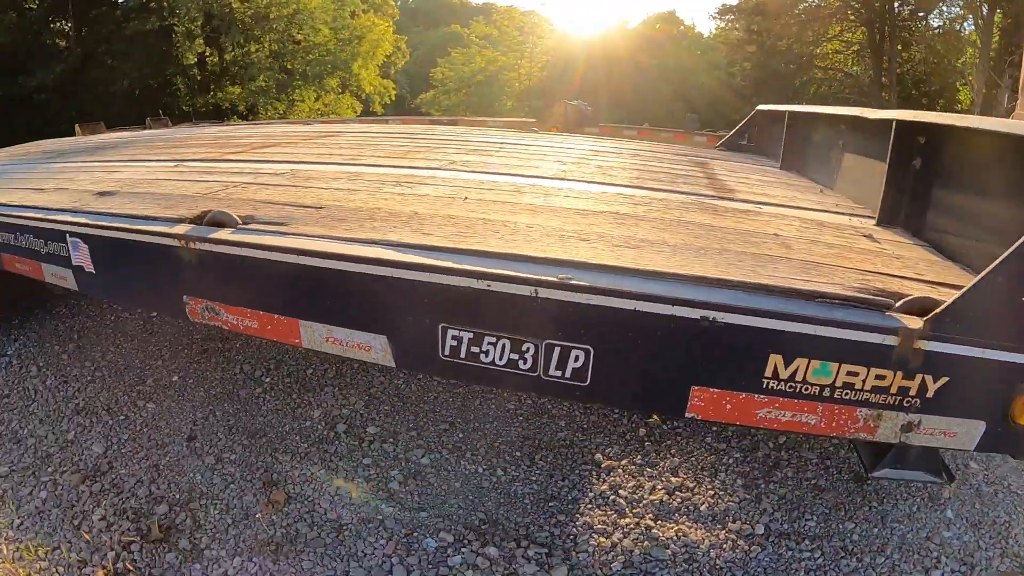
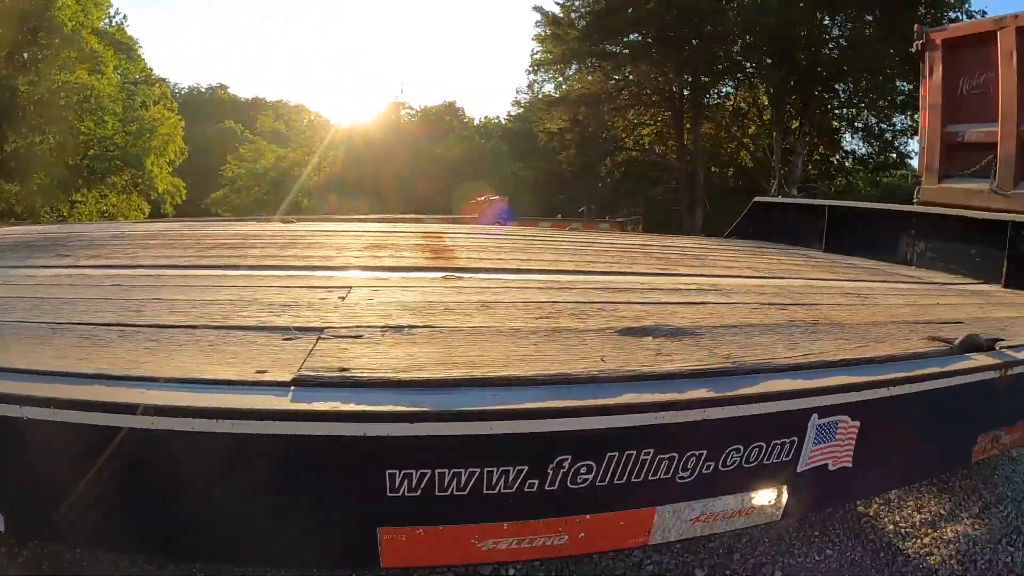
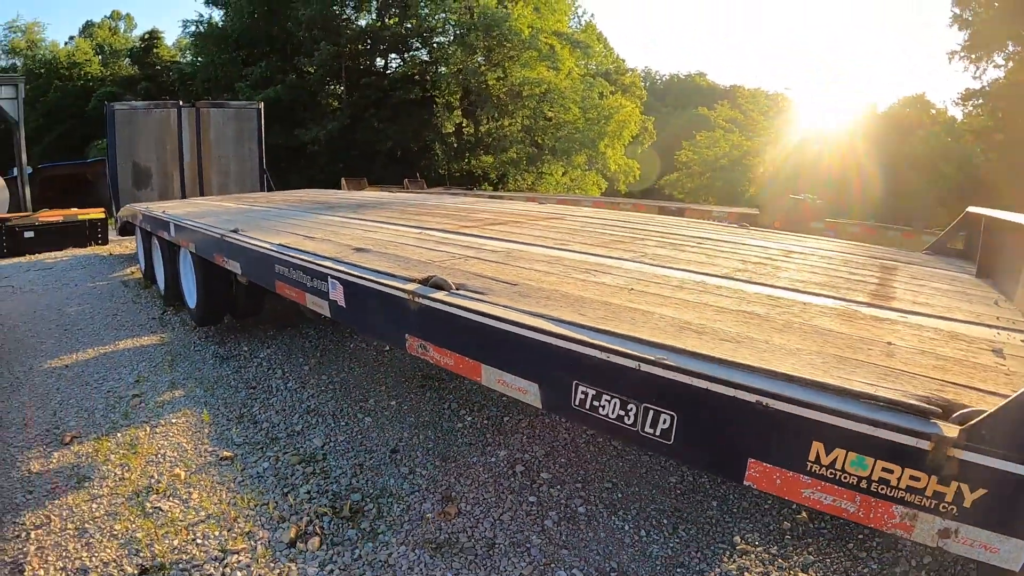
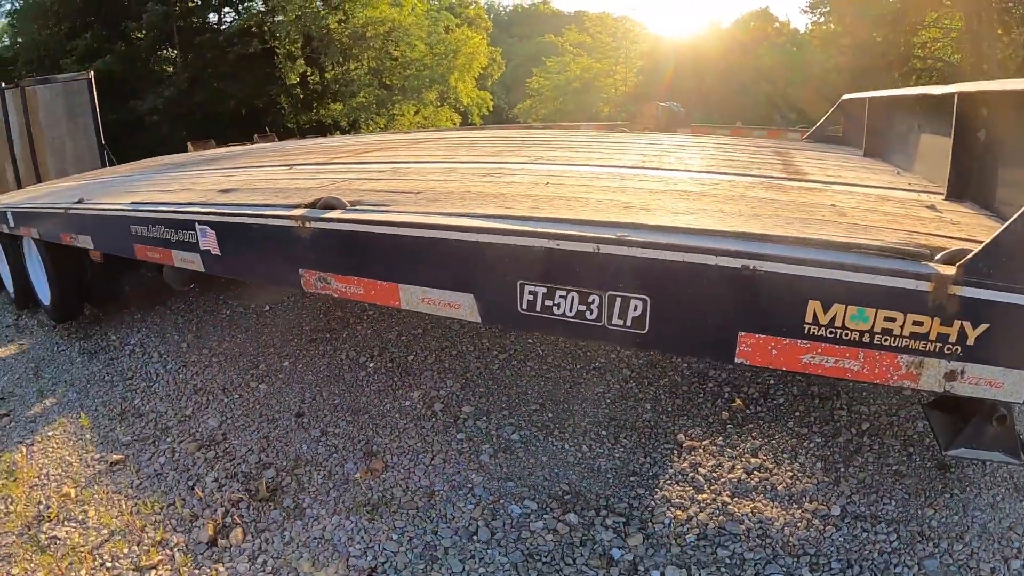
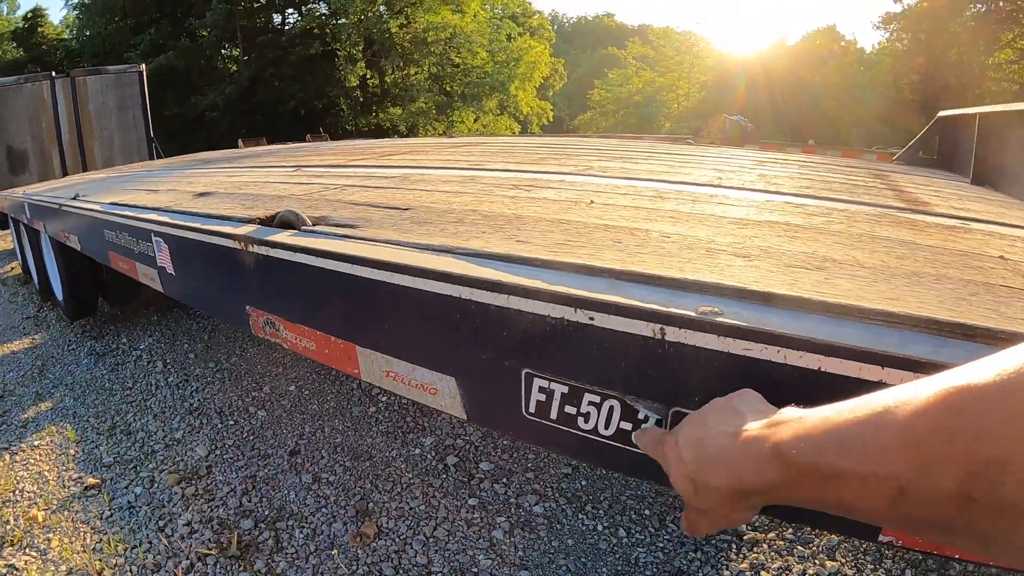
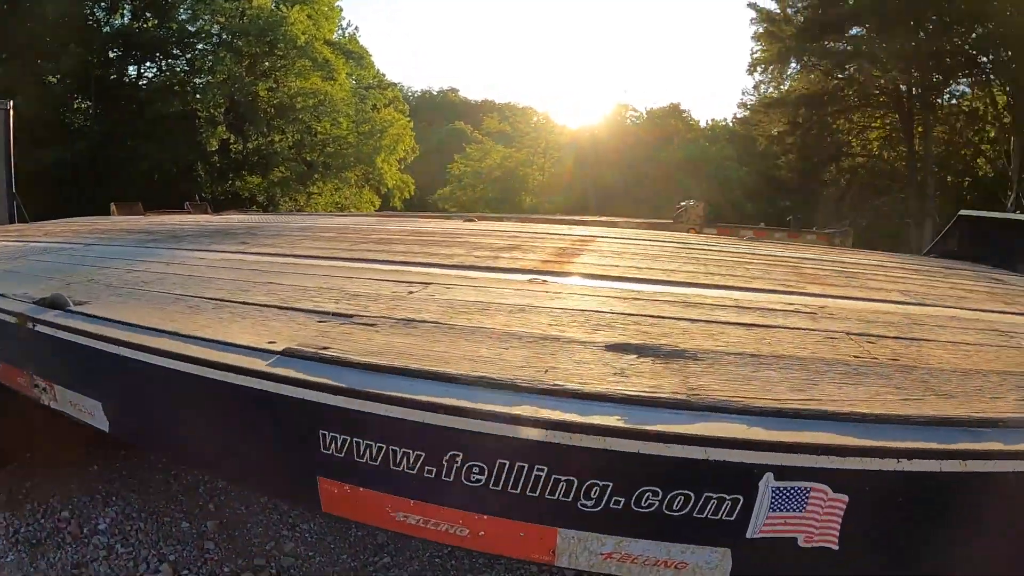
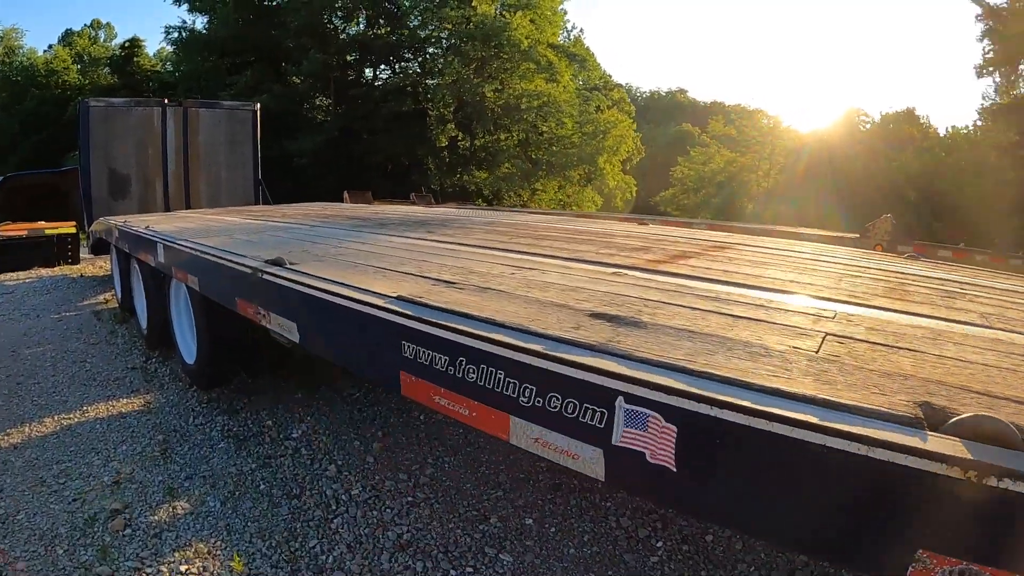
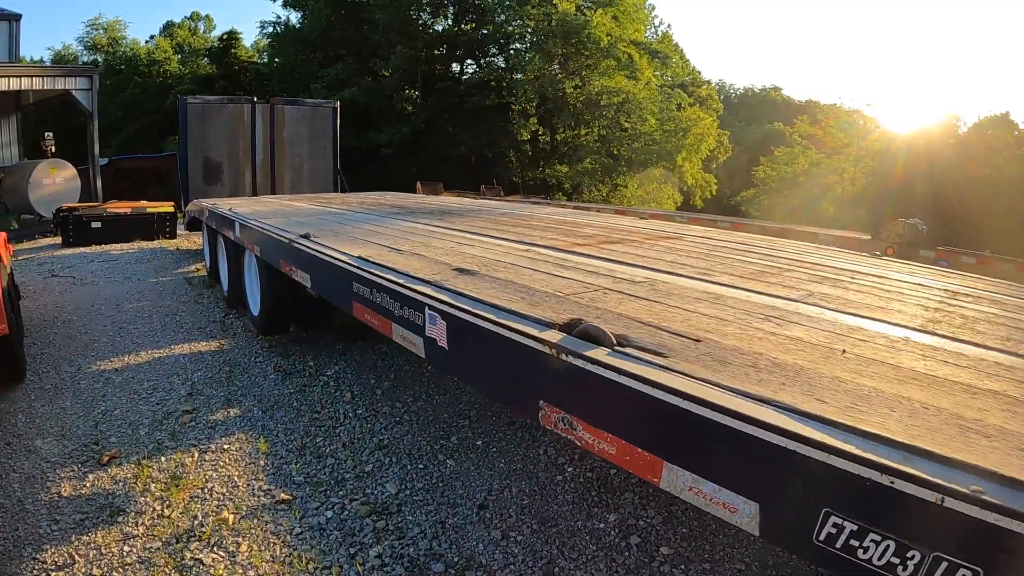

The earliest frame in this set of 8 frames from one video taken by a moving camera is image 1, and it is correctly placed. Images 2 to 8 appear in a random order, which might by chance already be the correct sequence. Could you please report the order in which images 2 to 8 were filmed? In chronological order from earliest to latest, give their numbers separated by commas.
4, 5, 3, 8, 7, 6, 2
